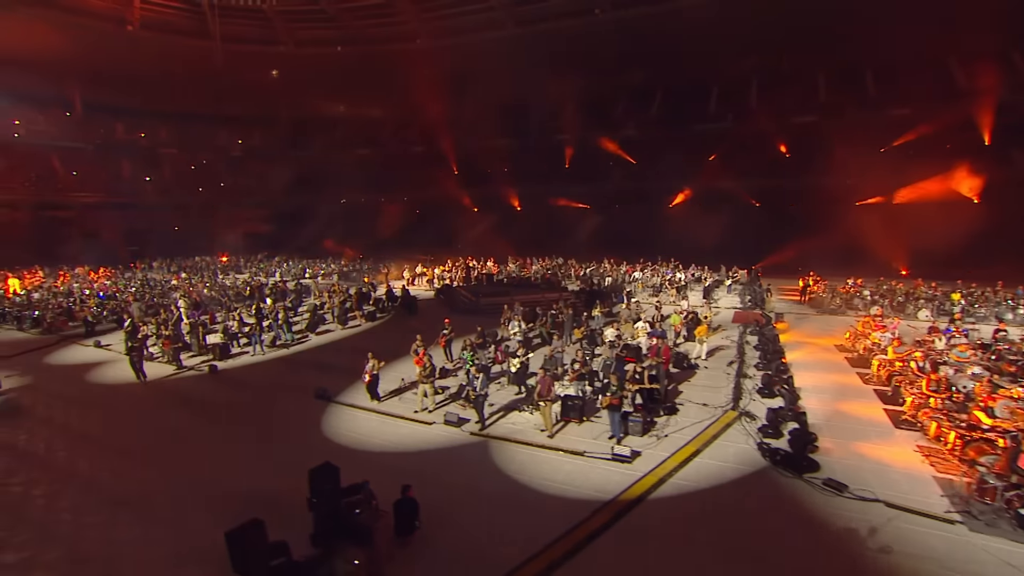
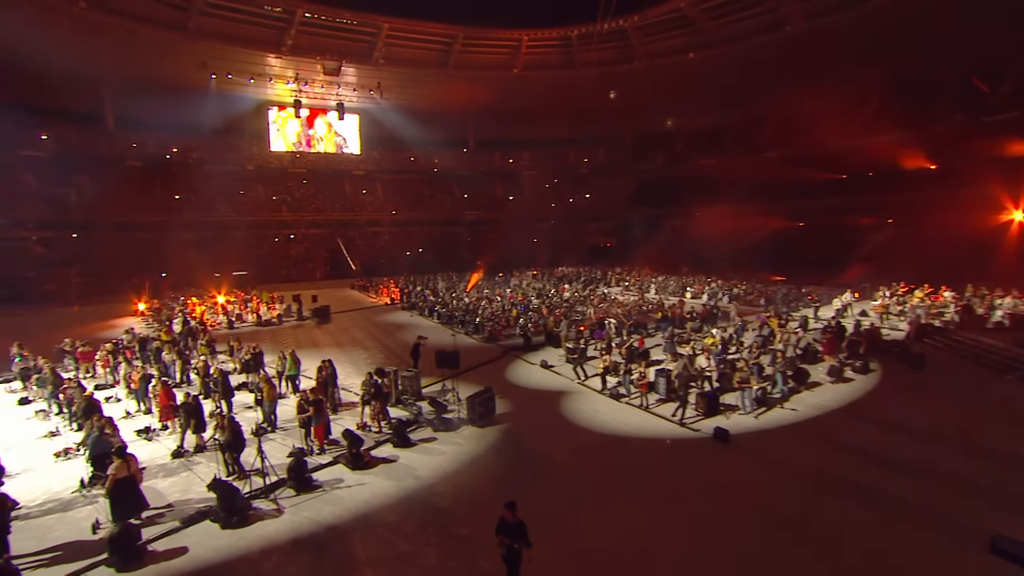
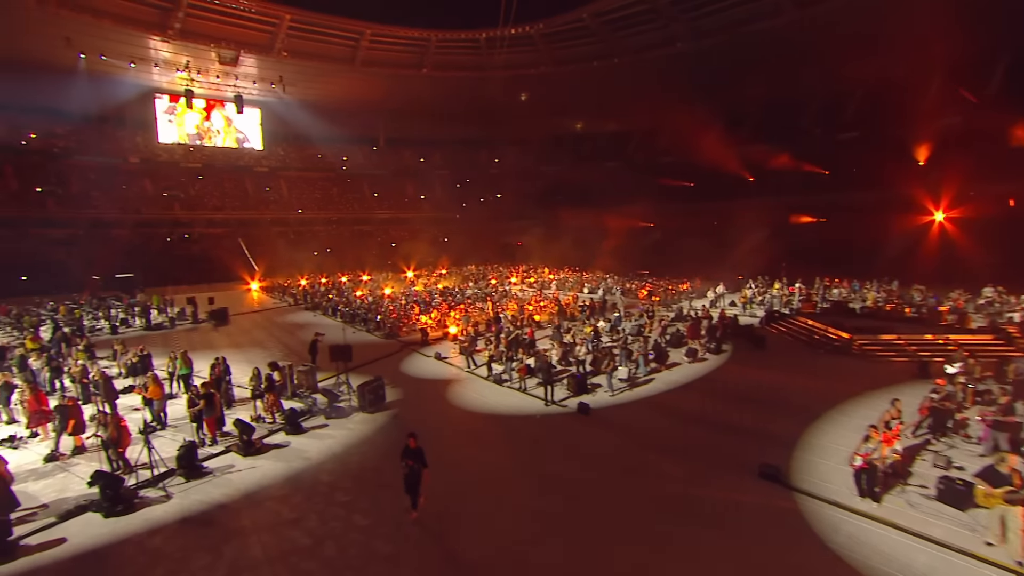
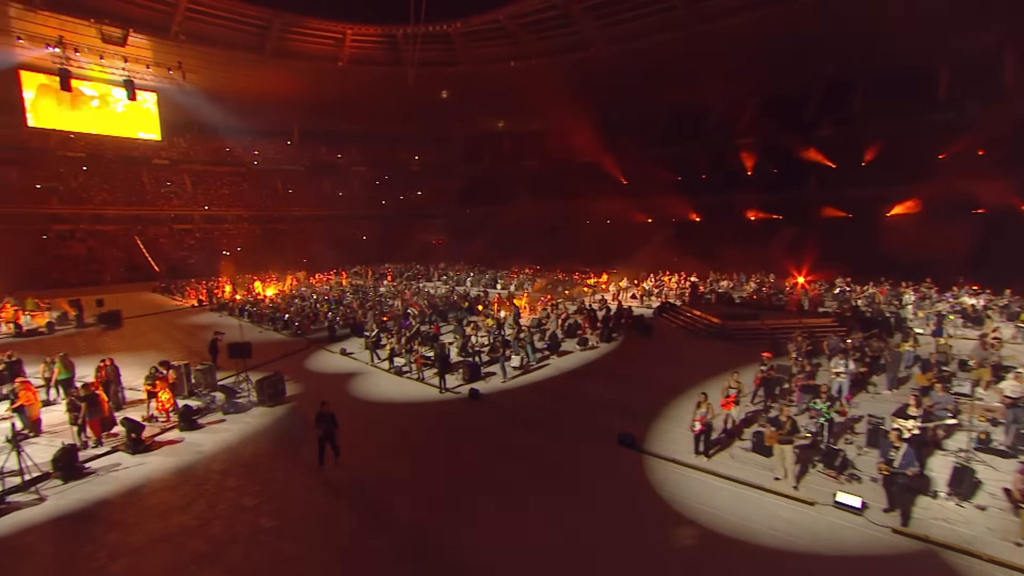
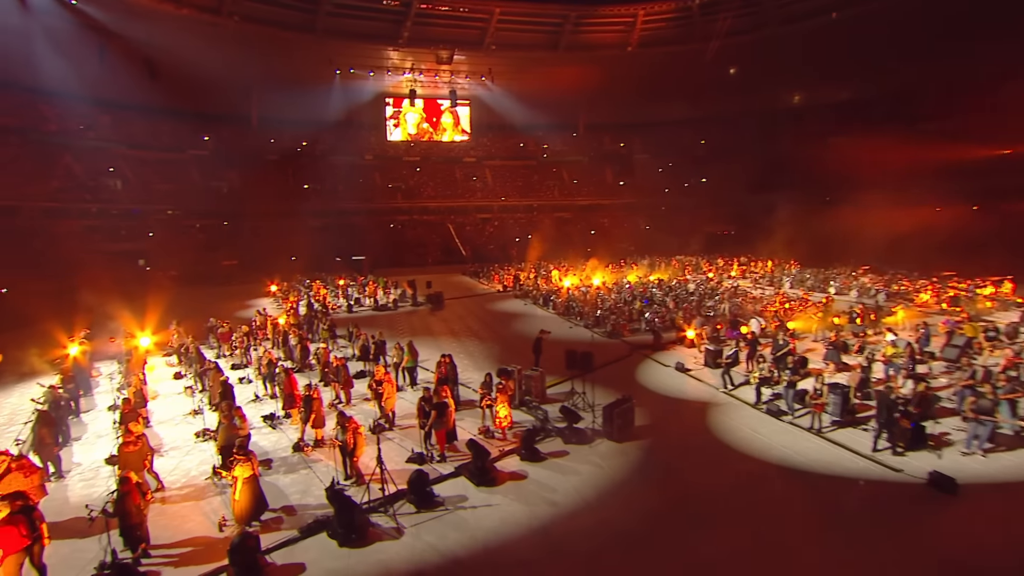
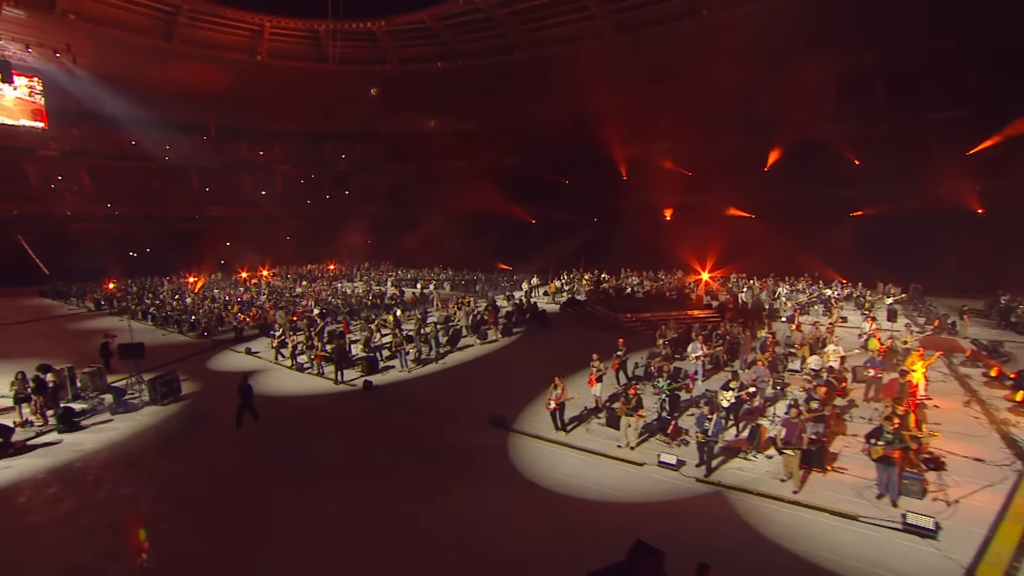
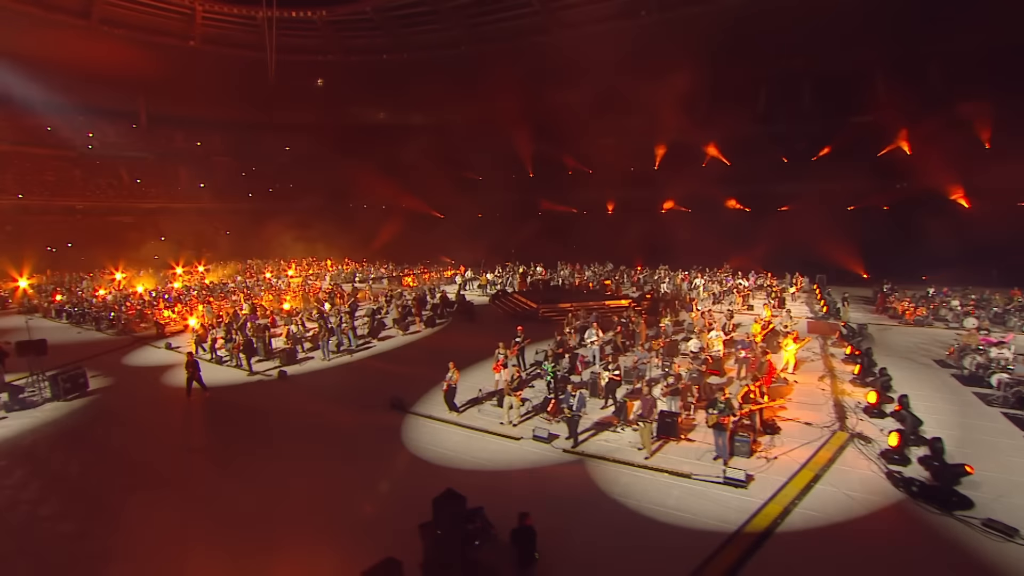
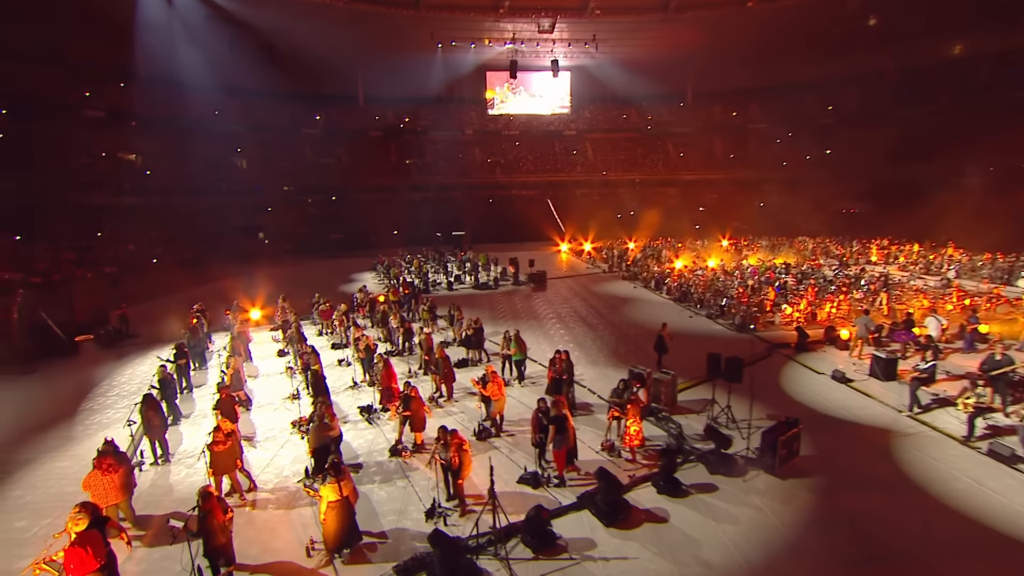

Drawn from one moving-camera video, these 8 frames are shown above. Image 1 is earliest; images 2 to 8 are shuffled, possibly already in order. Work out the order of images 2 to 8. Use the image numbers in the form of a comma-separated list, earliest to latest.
7, 6, 4, 3, 2, 5, 8
